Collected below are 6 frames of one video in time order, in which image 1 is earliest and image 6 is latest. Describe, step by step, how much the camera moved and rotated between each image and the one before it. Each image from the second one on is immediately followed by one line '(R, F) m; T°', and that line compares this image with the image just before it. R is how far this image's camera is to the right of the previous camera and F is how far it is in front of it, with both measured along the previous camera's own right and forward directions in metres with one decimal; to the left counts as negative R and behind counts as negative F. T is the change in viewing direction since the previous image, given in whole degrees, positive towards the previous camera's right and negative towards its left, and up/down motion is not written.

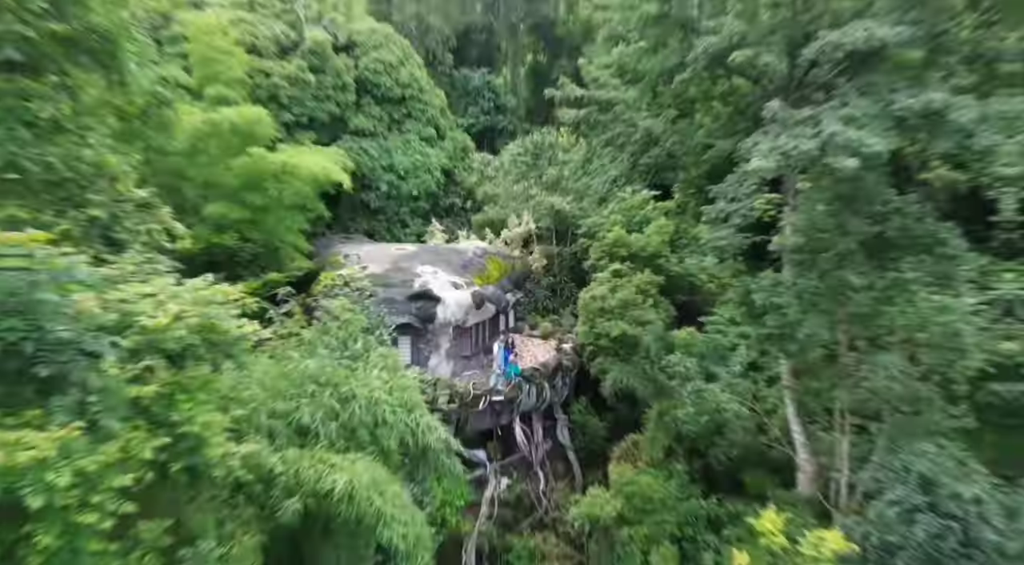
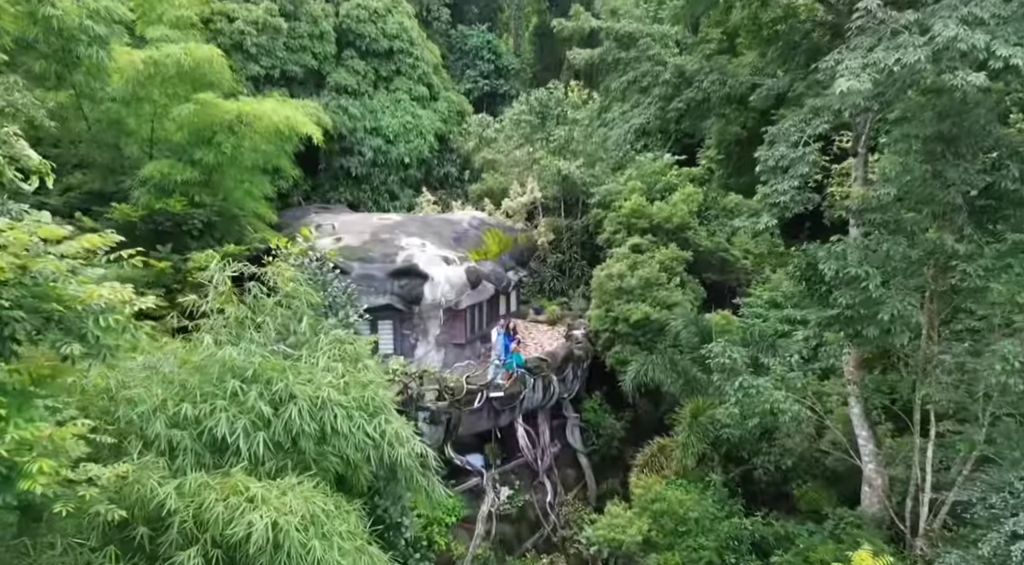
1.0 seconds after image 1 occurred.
(0.0, +2.3) m; 0°
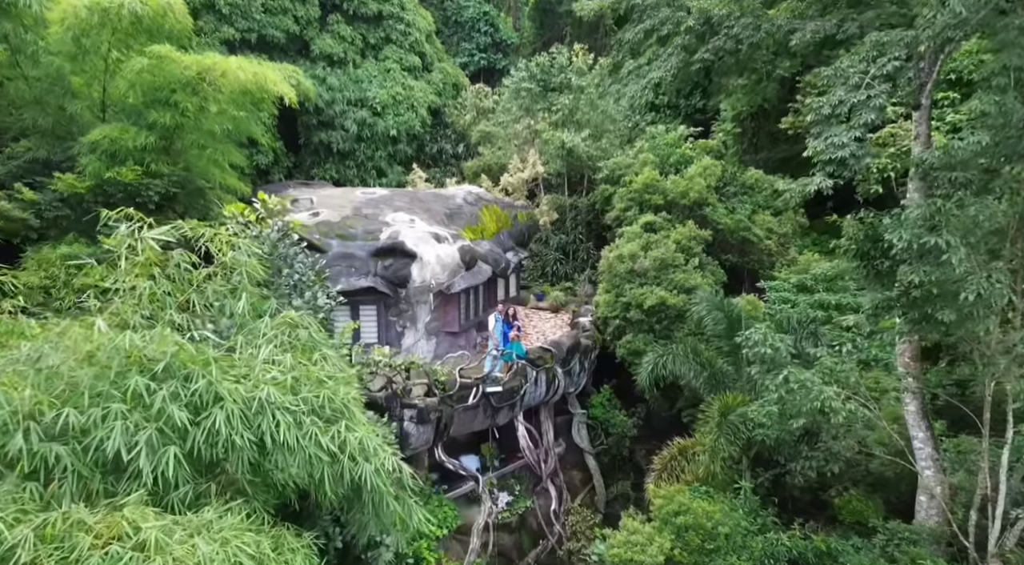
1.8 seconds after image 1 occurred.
(0.0, +1.5) m; 0°
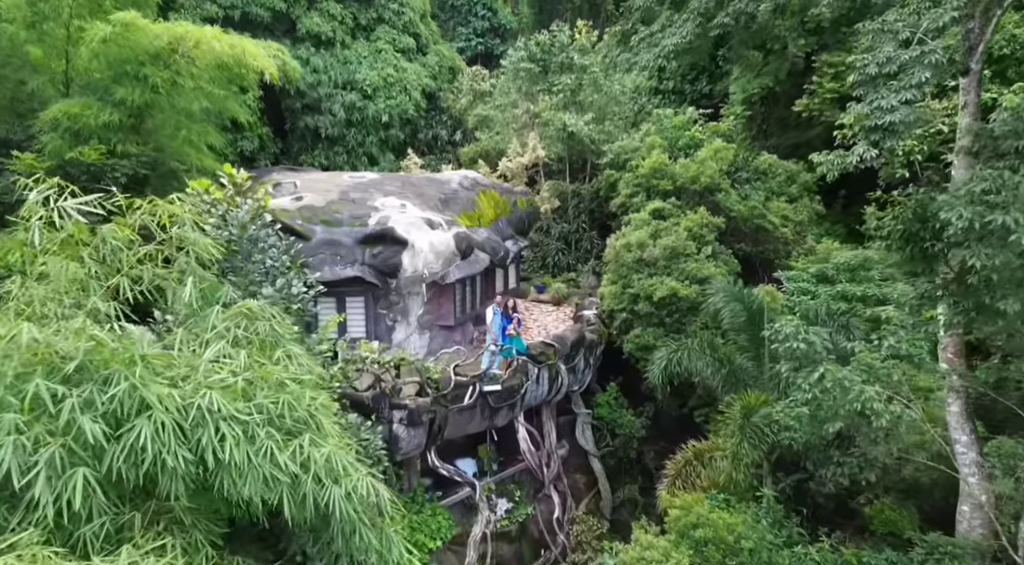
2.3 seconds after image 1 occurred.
(0.0, +0.9) m; 0°
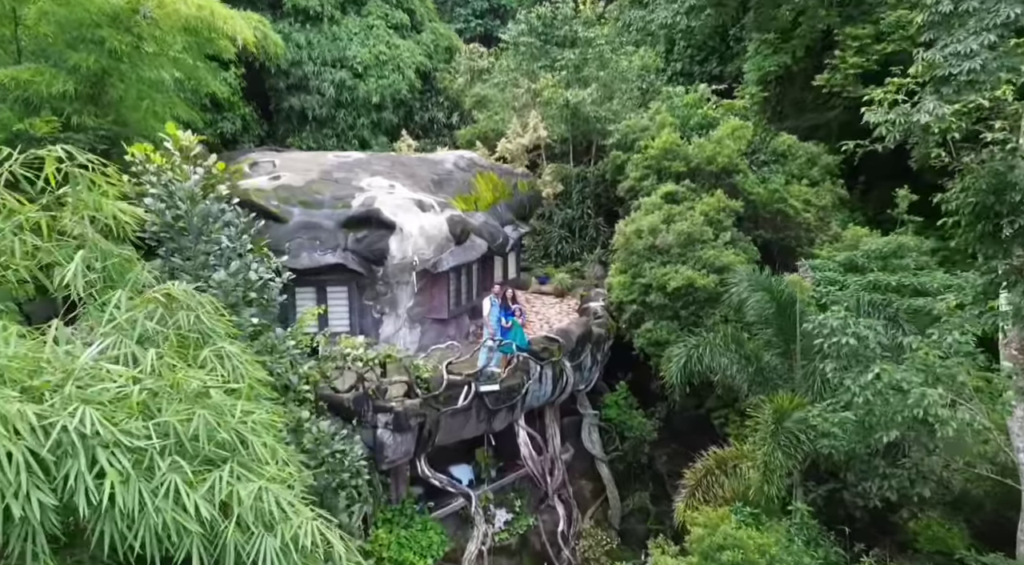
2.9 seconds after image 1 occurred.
(0.0, +1.1) m; 0°
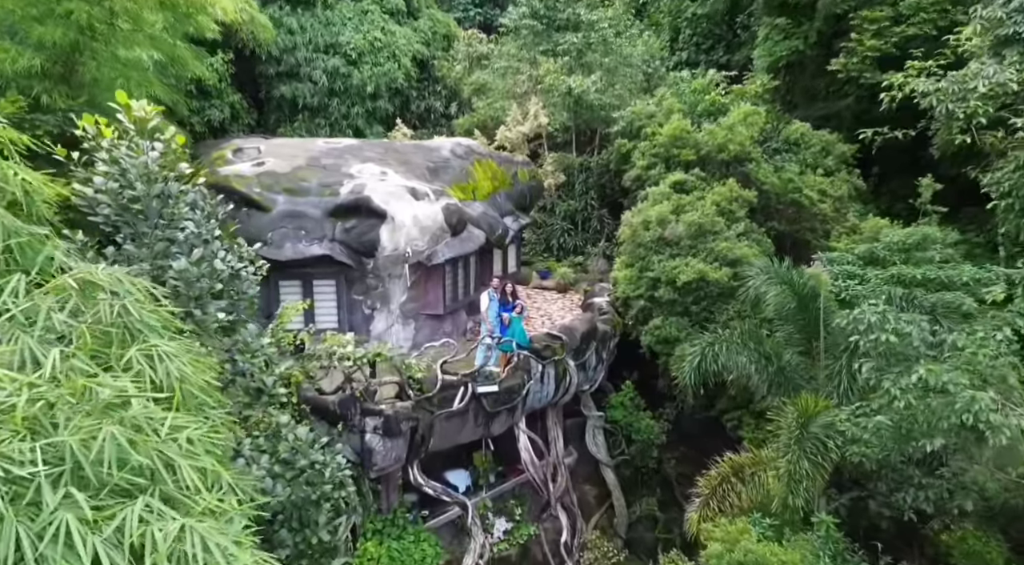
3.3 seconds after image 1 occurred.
(0.0, +0.6) m; 0°
